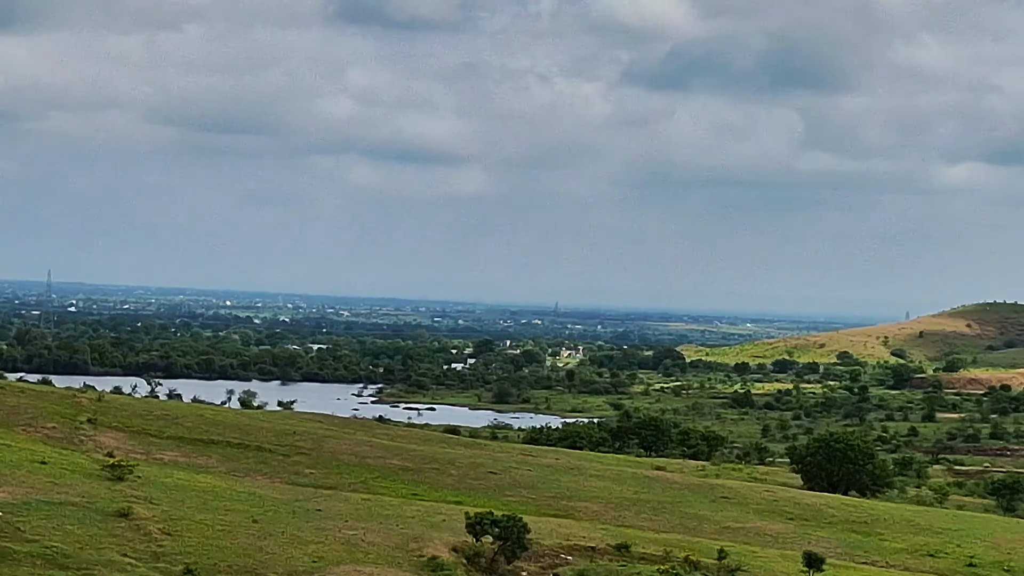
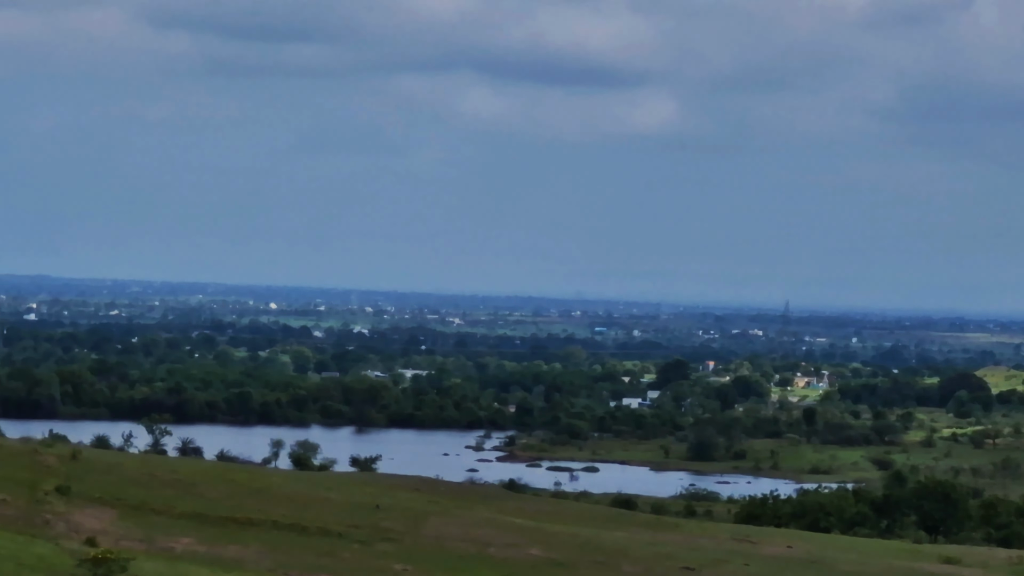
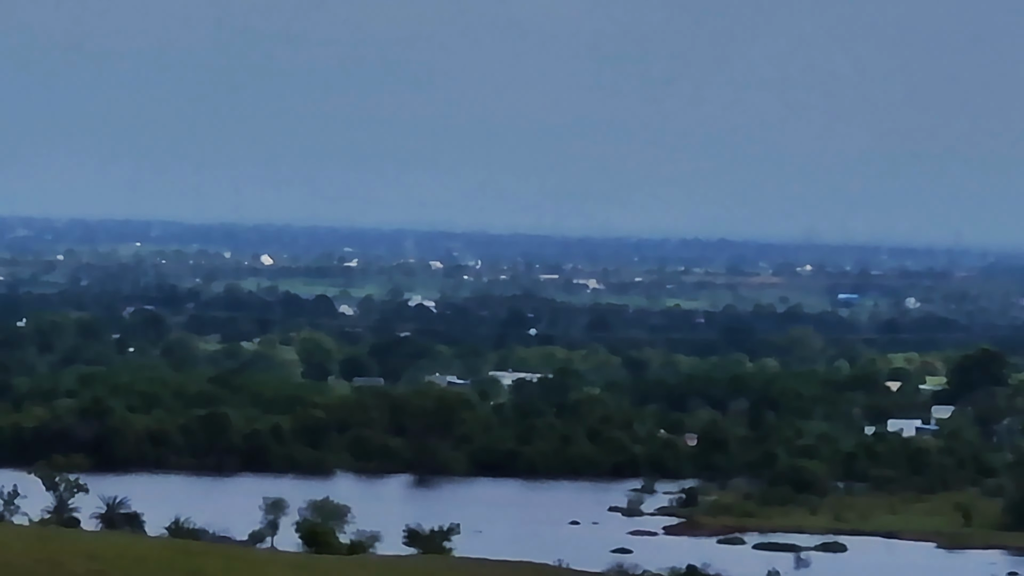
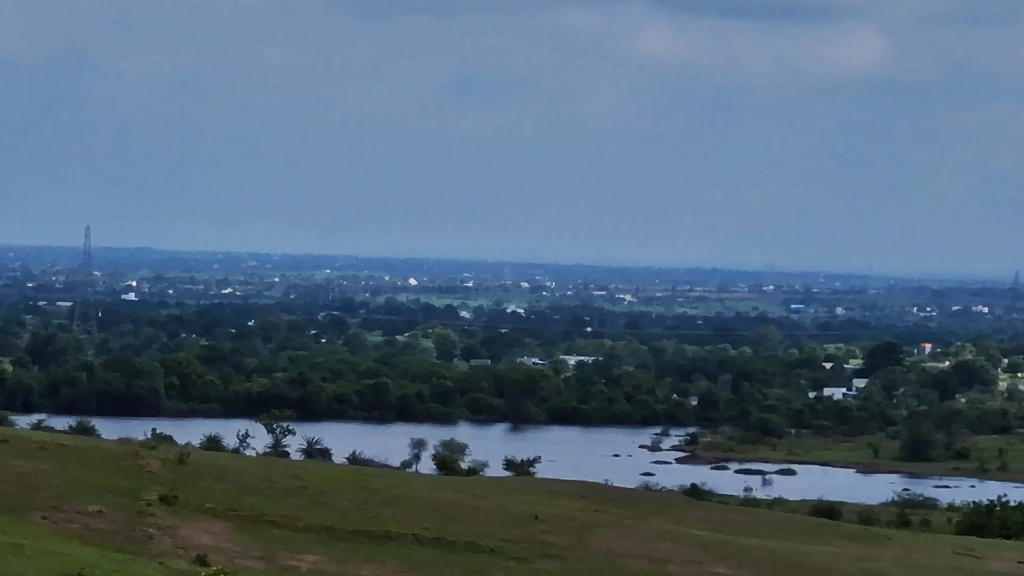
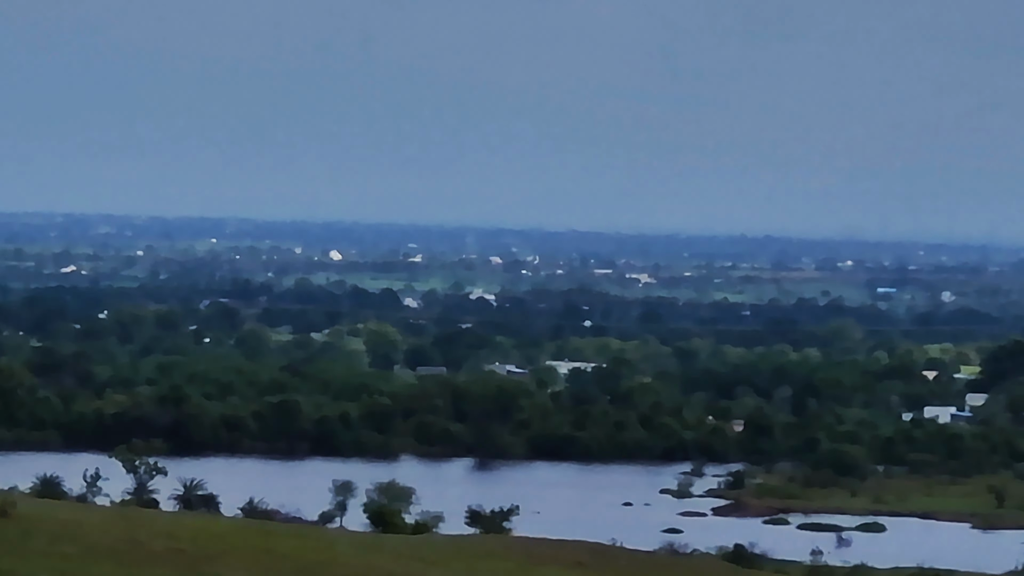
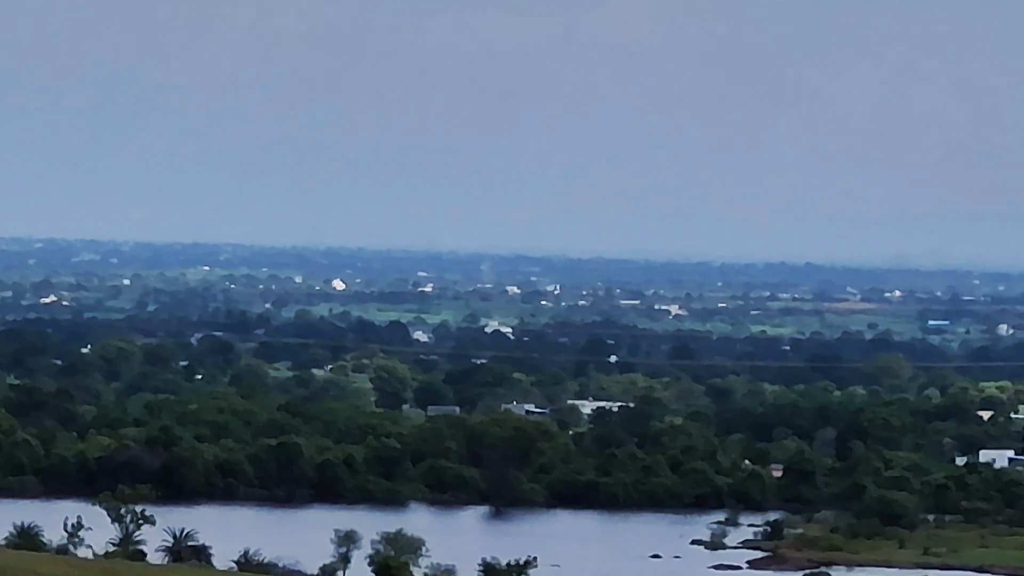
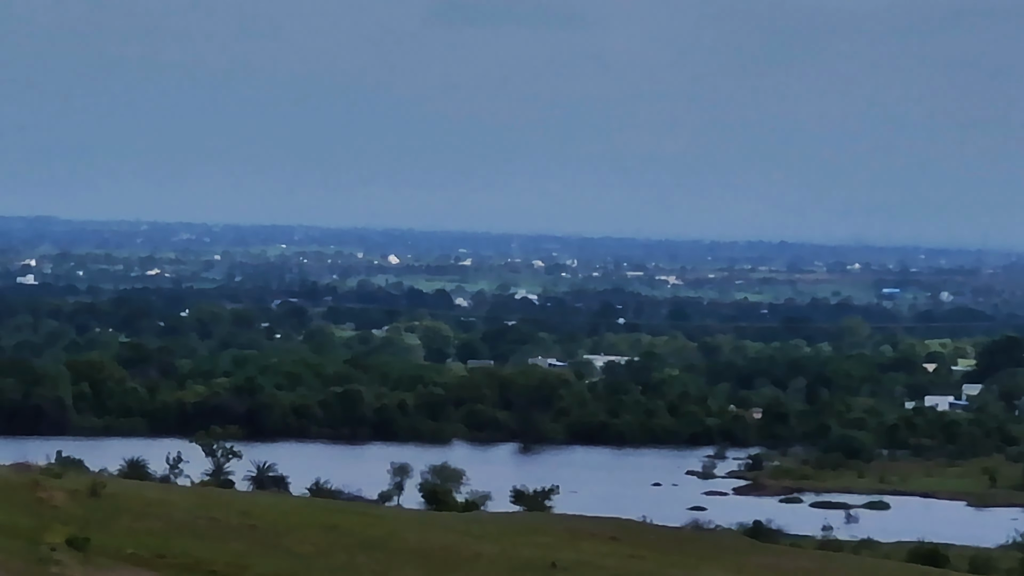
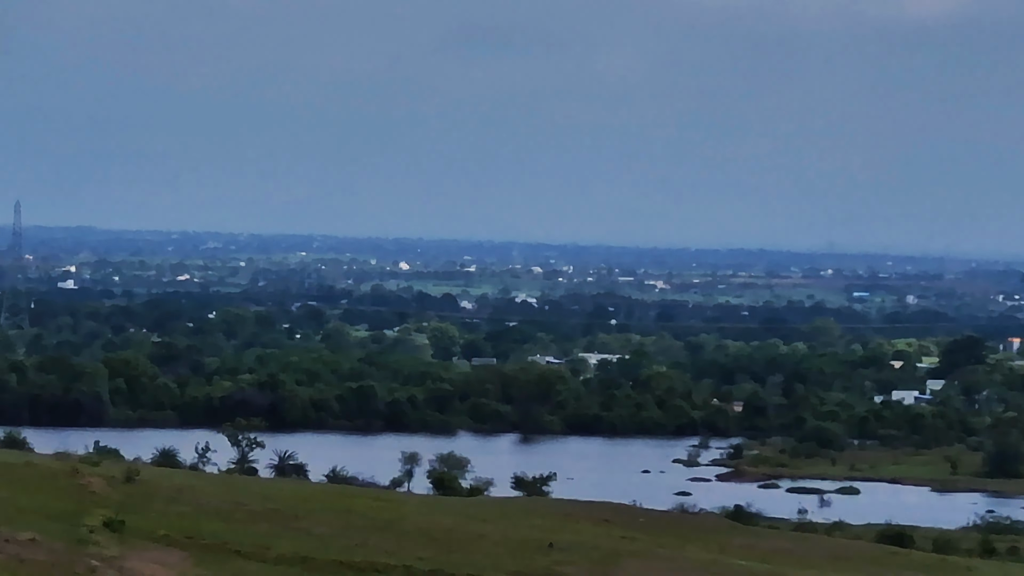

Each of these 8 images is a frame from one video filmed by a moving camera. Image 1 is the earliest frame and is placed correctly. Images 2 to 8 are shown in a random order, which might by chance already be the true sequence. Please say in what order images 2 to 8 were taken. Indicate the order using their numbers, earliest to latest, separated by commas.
2, 4, 8, 7, 5, 3, 6
